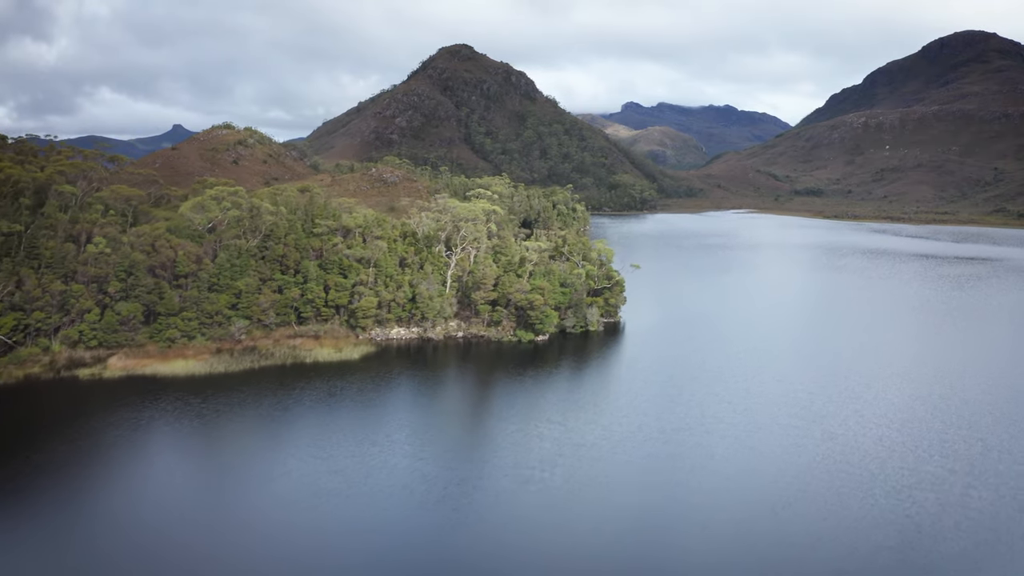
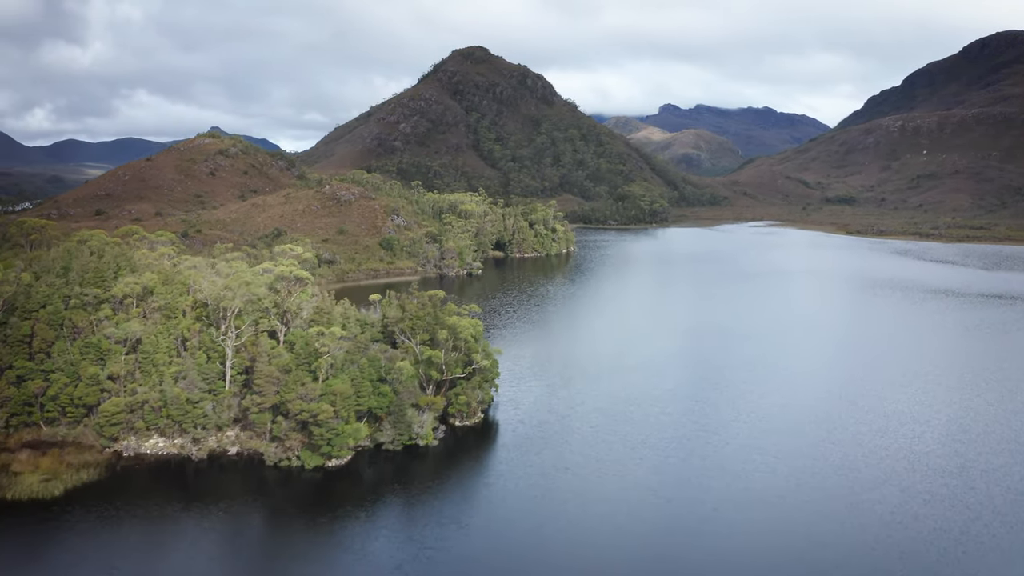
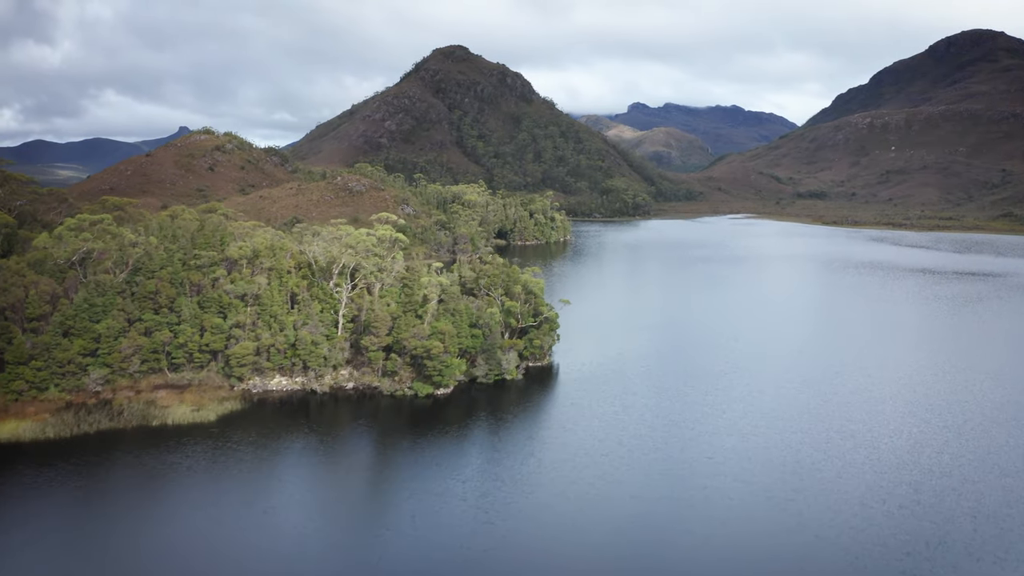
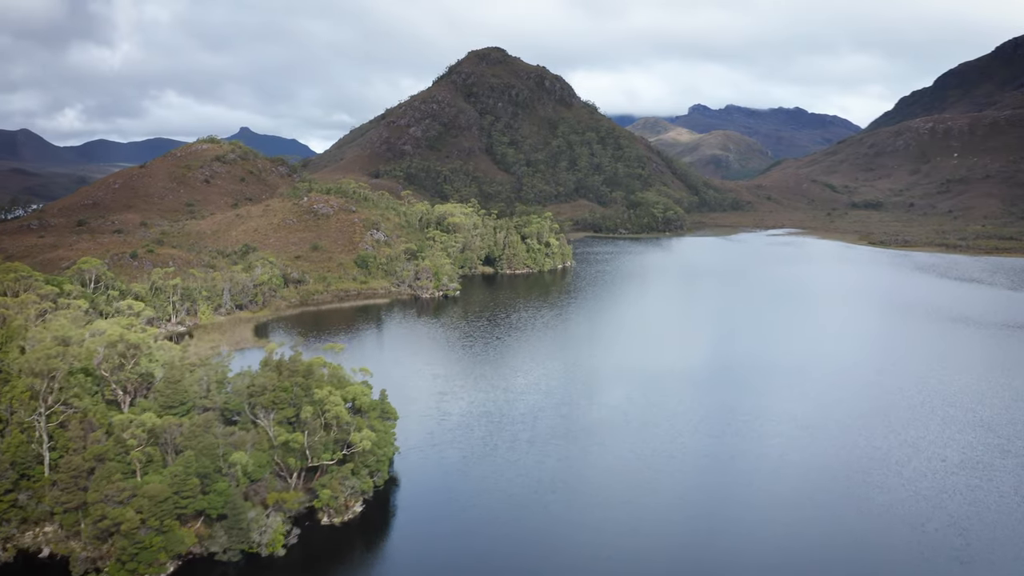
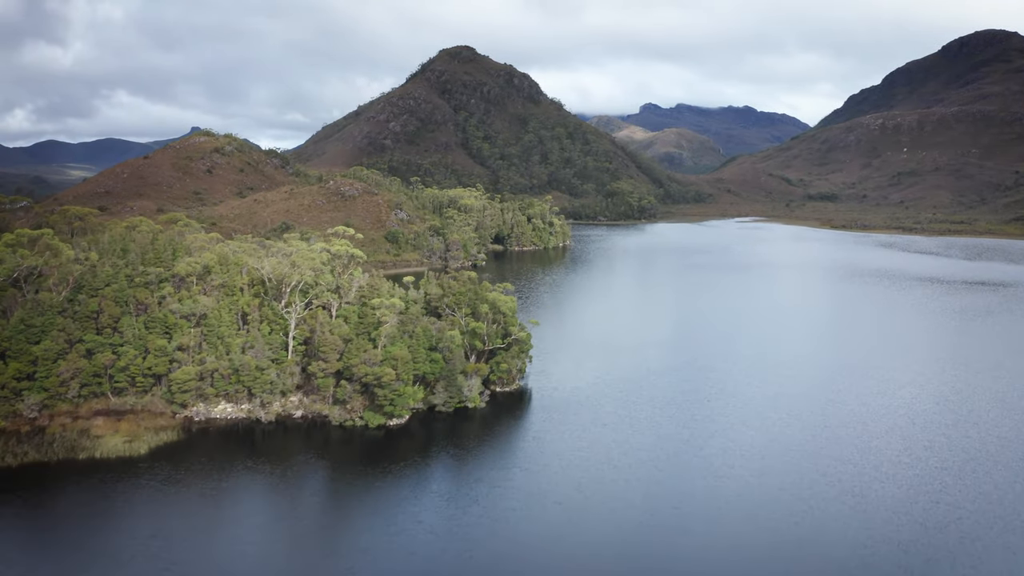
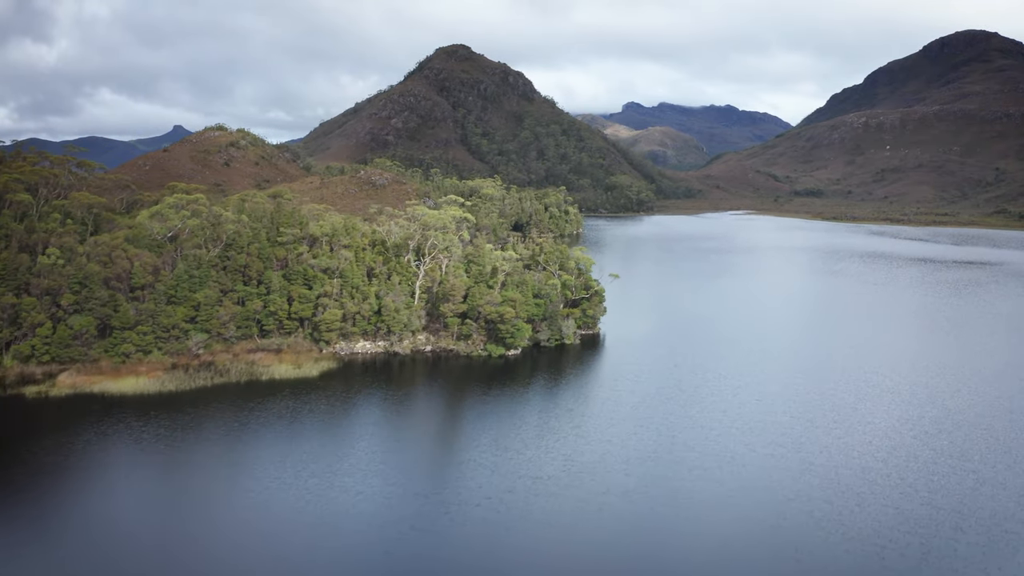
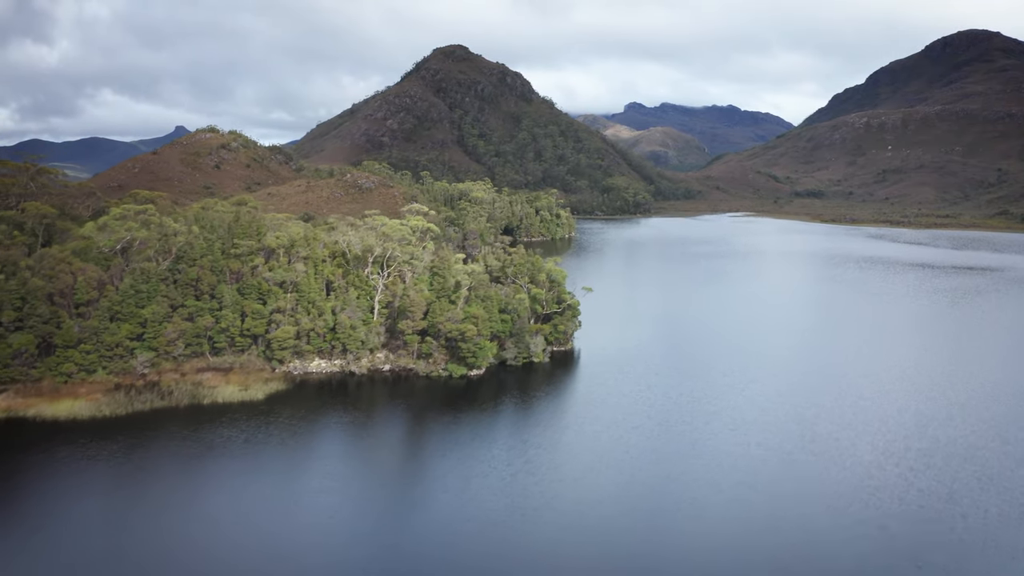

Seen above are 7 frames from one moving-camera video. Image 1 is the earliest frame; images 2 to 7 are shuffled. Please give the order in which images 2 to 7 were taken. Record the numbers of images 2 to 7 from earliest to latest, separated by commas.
6, 7, 3, 5, 2, 4
